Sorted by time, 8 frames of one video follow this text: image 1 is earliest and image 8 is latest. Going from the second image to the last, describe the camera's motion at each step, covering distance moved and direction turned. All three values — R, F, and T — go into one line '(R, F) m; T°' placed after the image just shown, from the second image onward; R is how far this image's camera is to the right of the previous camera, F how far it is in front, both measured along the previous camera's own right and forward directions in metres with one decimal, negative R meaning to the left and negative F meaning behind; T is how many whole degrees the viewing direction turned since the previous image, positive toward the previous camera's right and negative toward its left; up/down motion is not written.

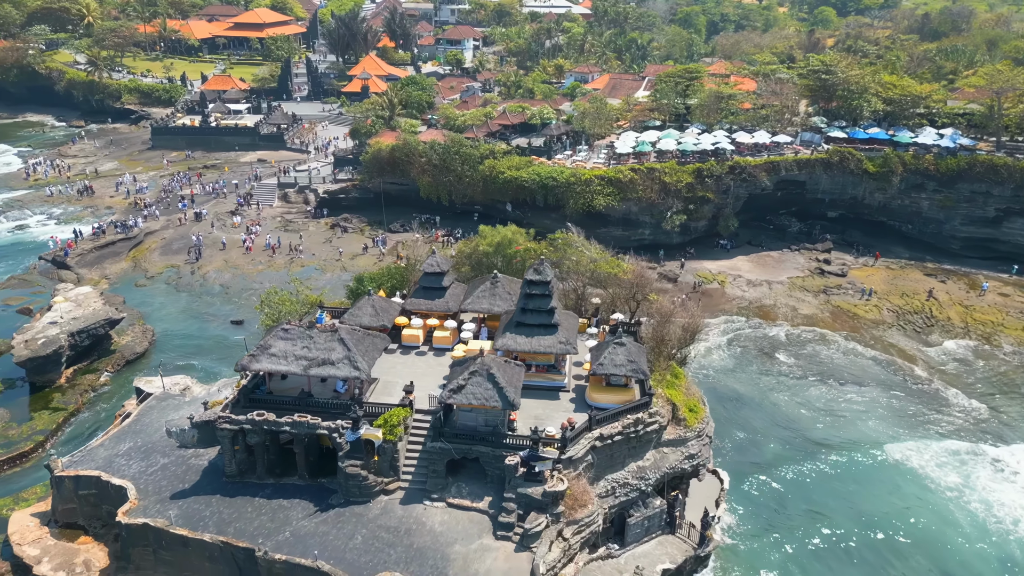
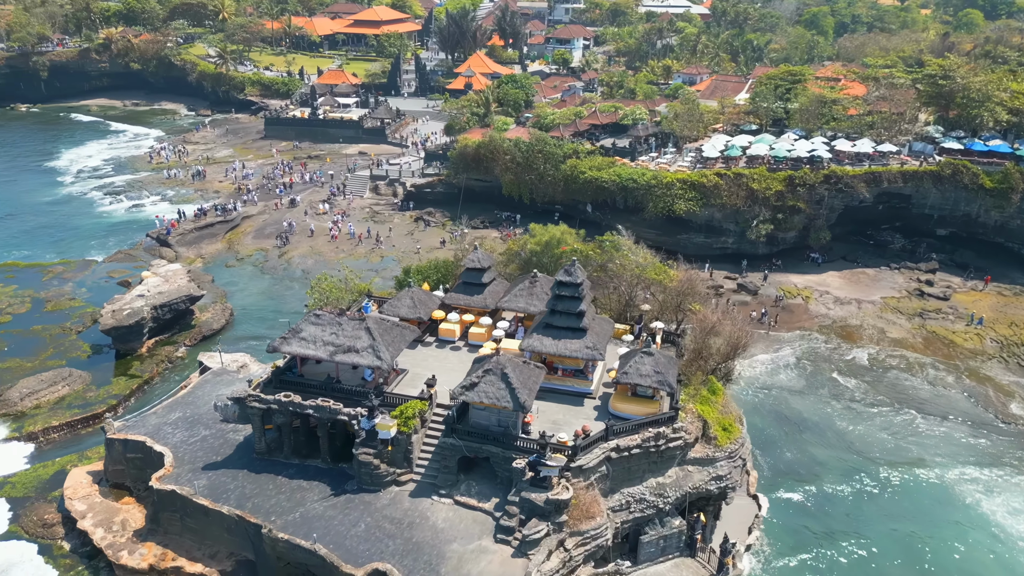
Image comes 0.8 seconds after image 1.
(+3.5, +0.9) m; -8°
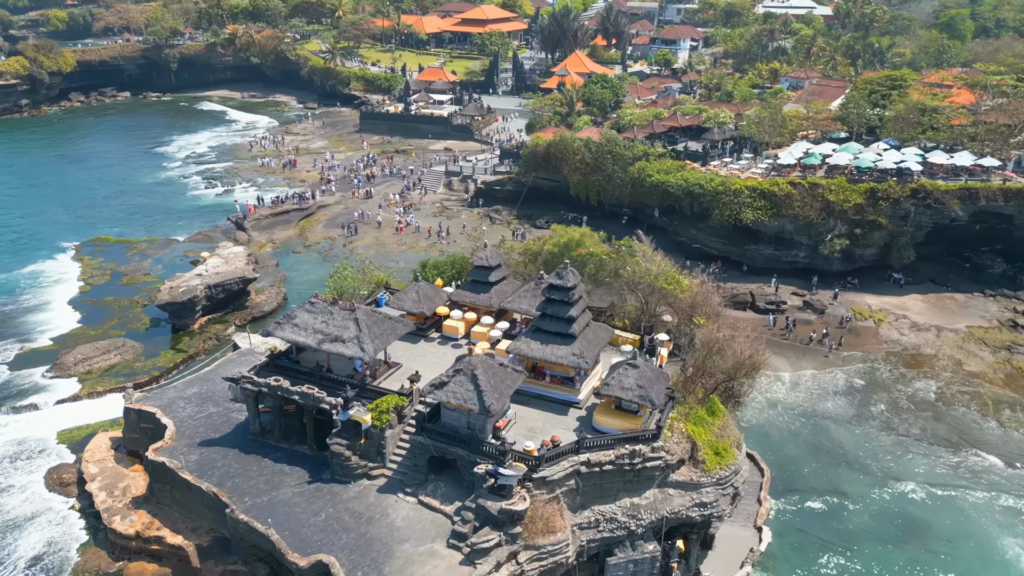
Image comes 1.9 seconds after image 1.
(+5.0, +1.3) m; -8°
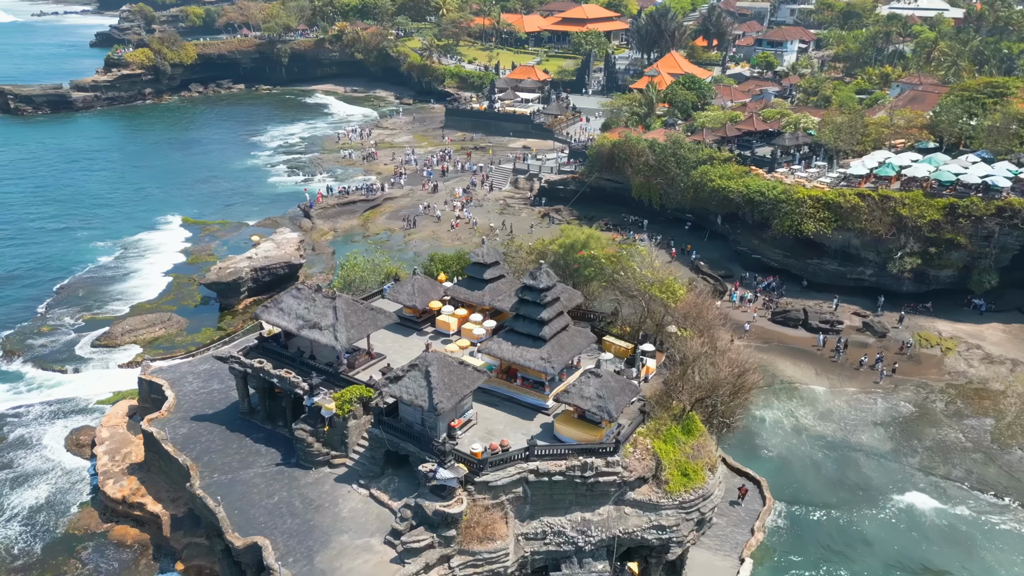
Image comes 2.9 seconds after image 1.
(+5.4, +1.2) m; -8°
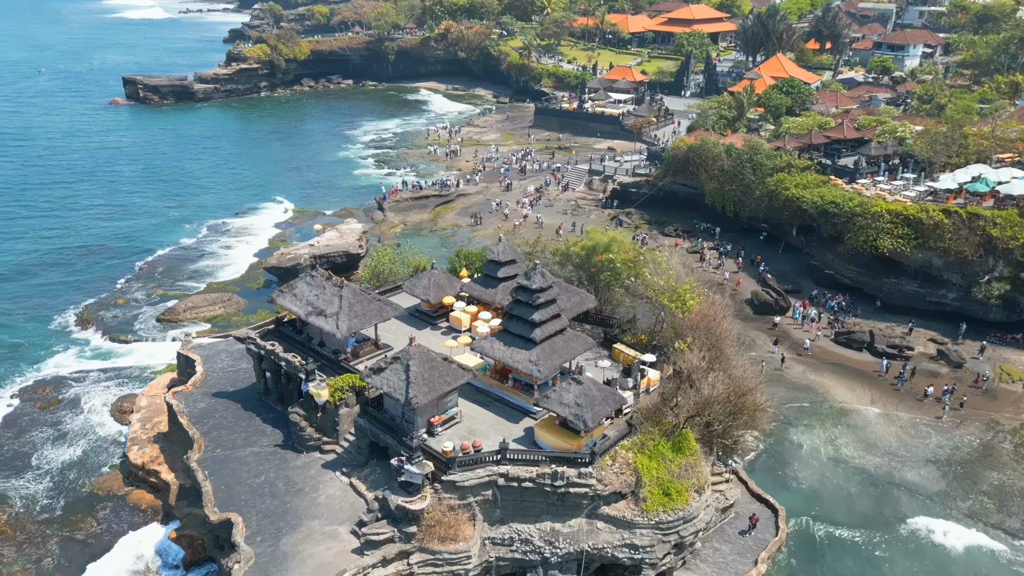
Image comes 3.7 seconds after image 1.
(+4.4, +0.9) m; -8°
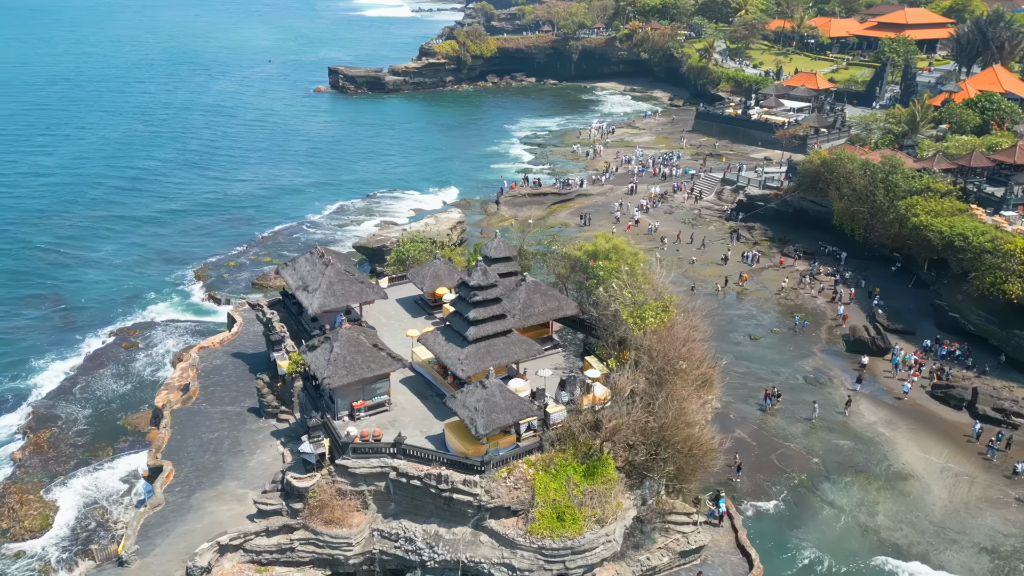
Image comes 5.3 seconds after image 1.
(+9.5, +2.3) m; -15°
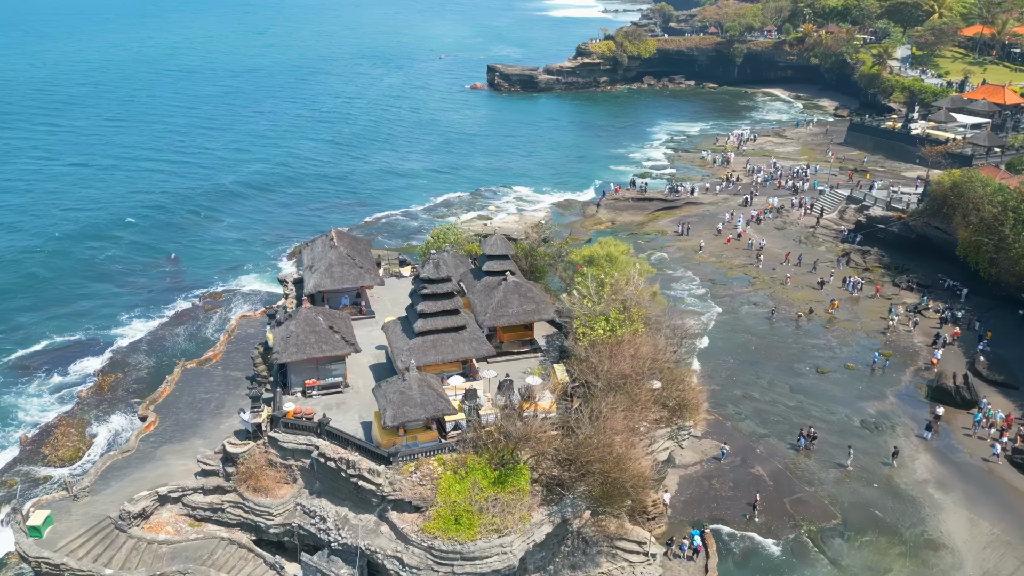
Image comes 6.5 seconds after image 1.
(+8.0, +1.4) m; -13°
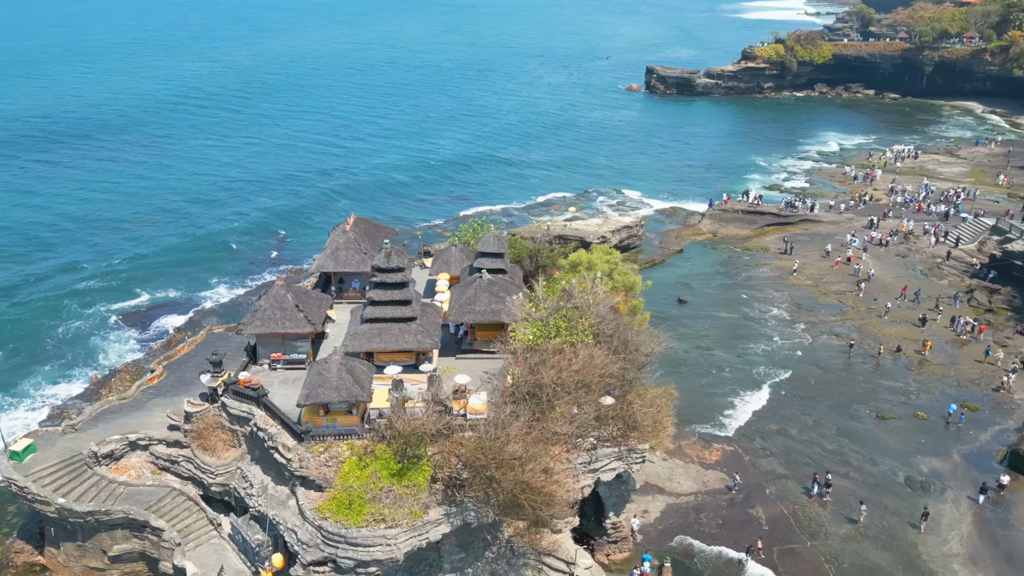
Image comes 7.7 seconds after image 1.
(+8.3, +1.4) m; -13°
